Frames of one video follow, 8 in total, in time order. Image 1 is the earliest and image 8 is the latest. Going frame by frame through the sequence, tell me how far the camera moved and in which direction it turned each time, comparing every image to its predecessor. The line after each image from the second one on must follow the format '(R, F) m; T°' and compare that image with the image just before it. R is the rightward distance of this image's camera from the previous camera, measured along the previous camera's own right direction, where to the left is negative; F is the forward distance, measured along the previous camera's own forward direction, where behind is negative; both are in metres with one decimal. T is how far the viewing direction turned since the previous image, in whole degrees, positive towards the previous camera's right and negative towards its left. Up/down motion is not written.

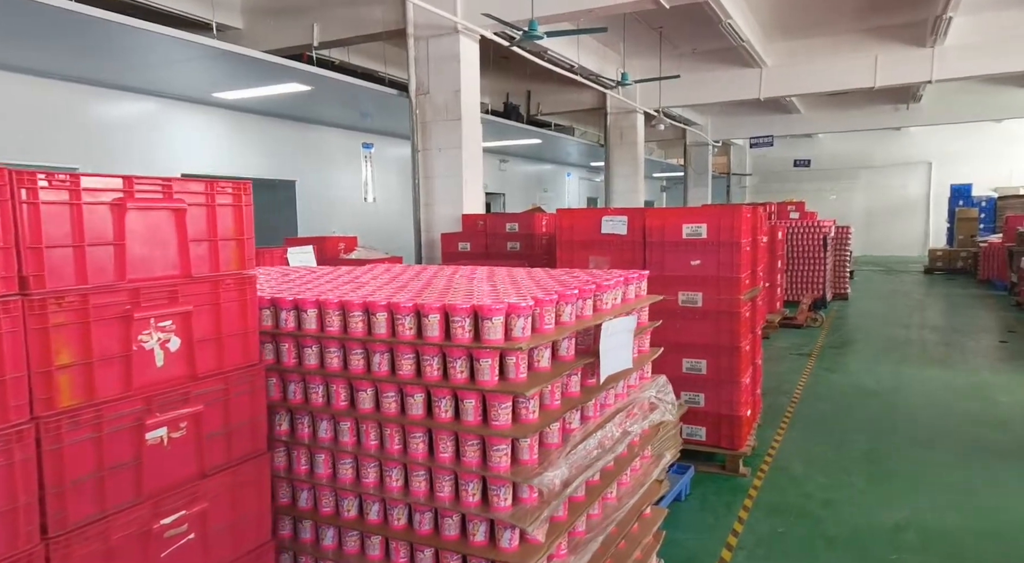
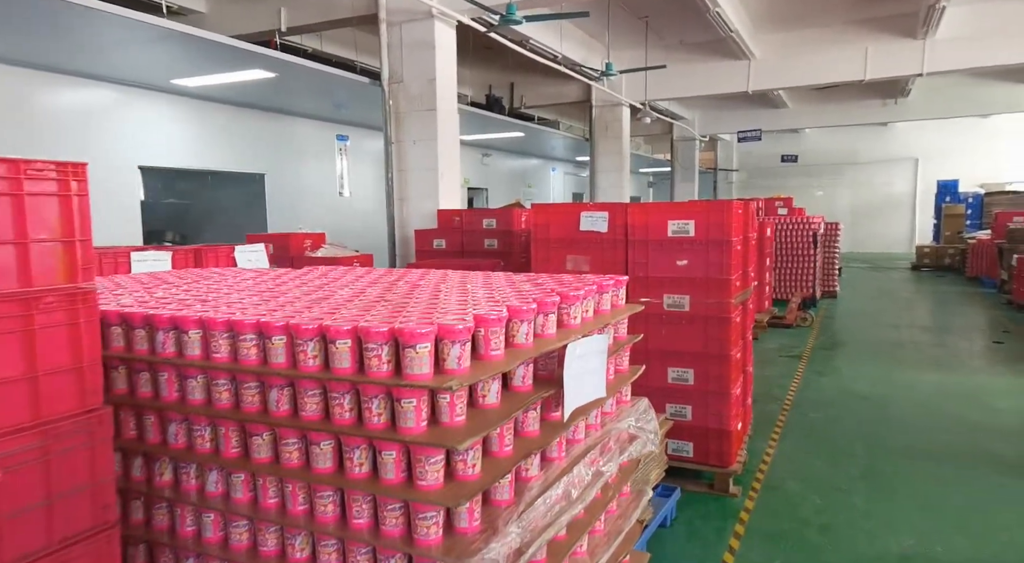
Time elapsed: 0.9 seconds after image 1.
(+0.1, +0.3) m; +1°
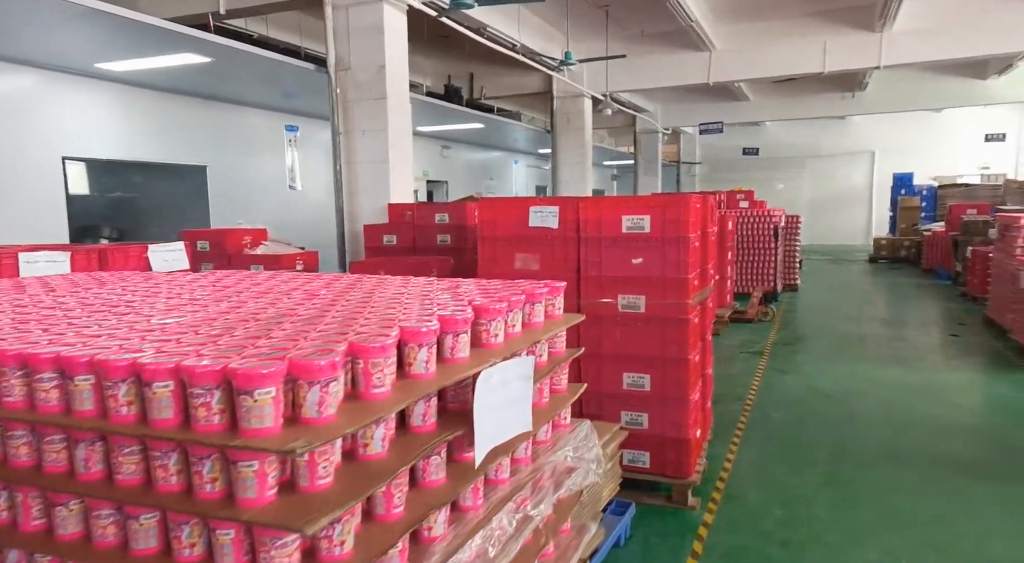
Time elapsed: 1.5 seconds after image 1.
(+0.1, +0.3) m; +3°
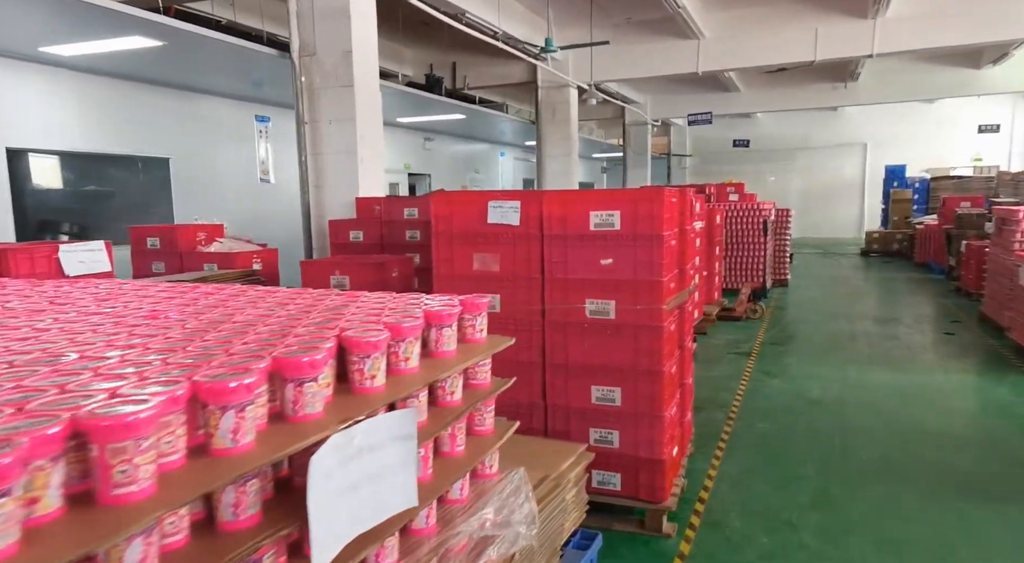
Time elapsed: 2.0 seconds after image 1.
(+0.2, +0.3) m; +1°
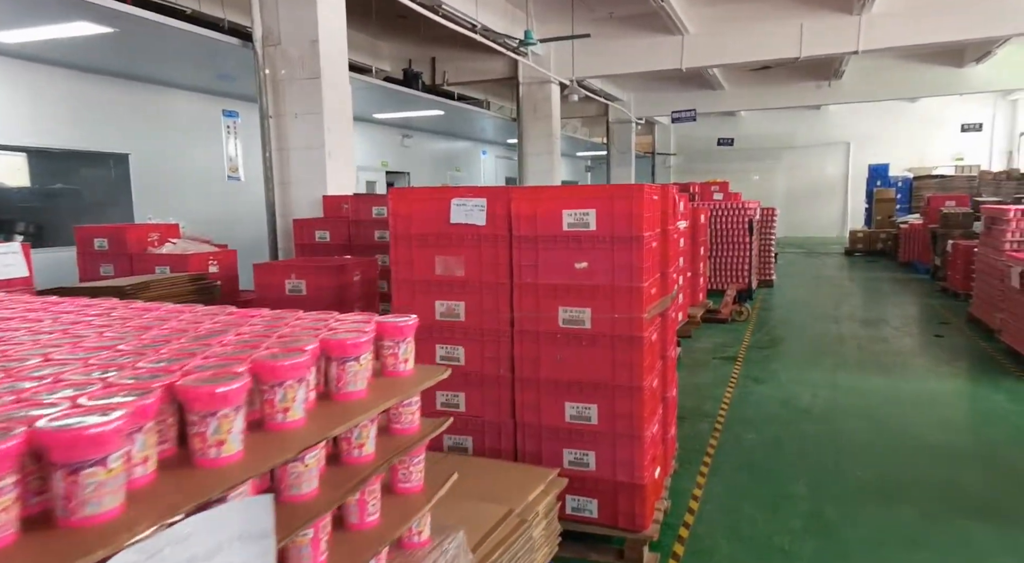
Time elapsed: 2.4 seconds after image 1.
(+0.1, +0.3) m; +1°
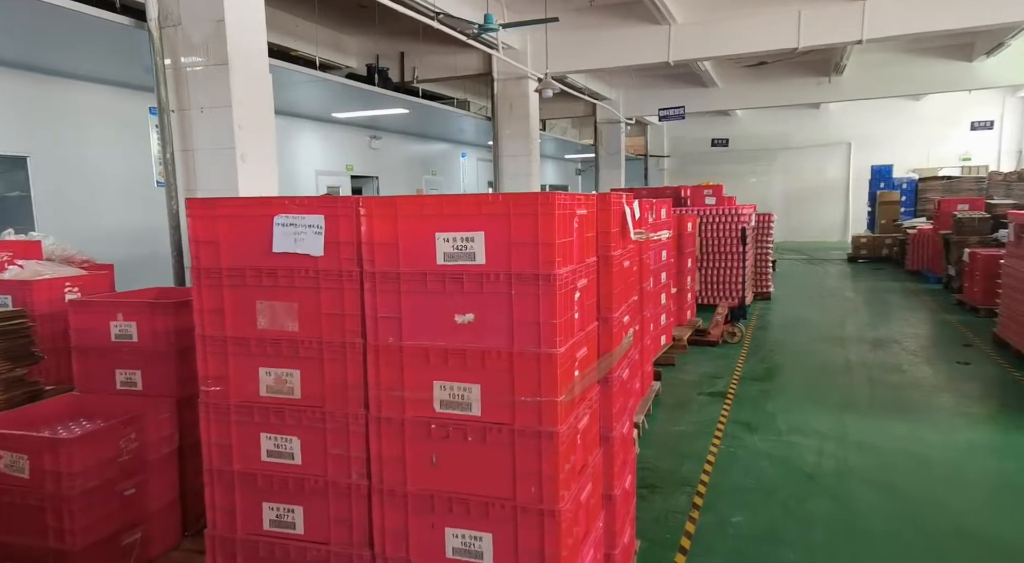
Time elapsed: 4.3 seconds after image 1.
(+0.4, +1.0) m; 0°
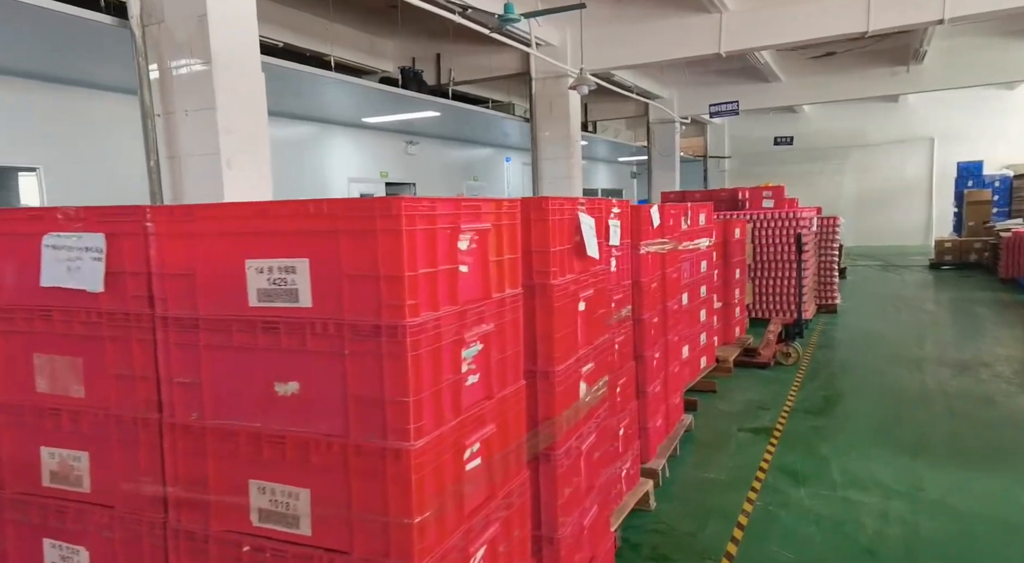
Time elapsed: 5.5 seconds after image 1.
(+0.4, +0.6) m; -5°
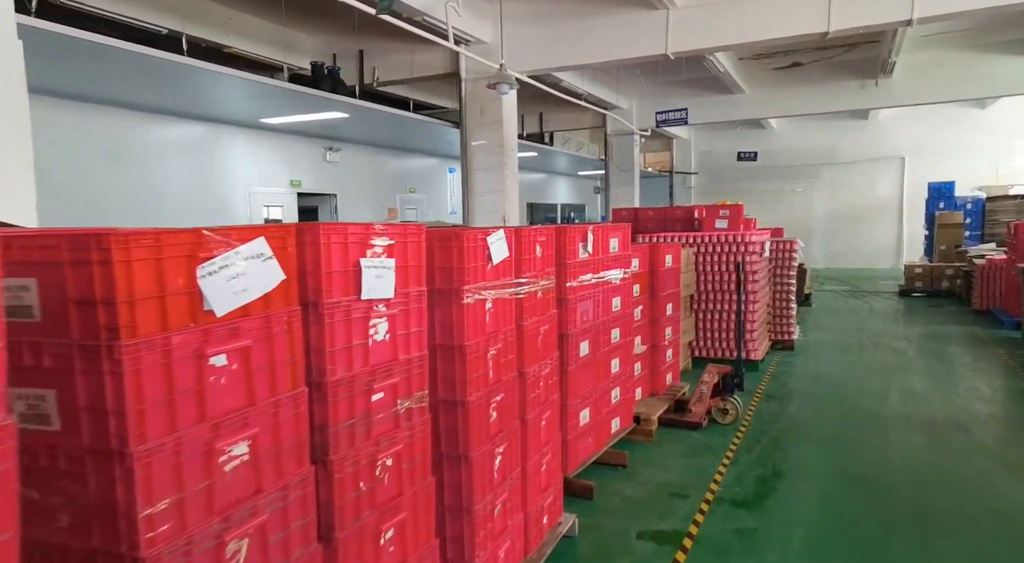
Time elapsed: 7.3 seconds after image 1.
(+0.8, +1.2) m; +2°
